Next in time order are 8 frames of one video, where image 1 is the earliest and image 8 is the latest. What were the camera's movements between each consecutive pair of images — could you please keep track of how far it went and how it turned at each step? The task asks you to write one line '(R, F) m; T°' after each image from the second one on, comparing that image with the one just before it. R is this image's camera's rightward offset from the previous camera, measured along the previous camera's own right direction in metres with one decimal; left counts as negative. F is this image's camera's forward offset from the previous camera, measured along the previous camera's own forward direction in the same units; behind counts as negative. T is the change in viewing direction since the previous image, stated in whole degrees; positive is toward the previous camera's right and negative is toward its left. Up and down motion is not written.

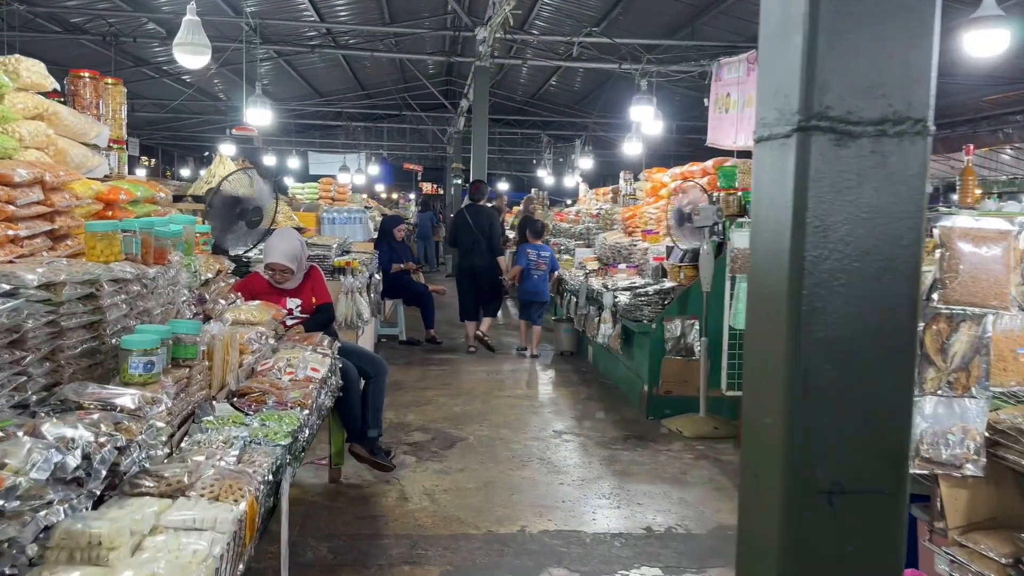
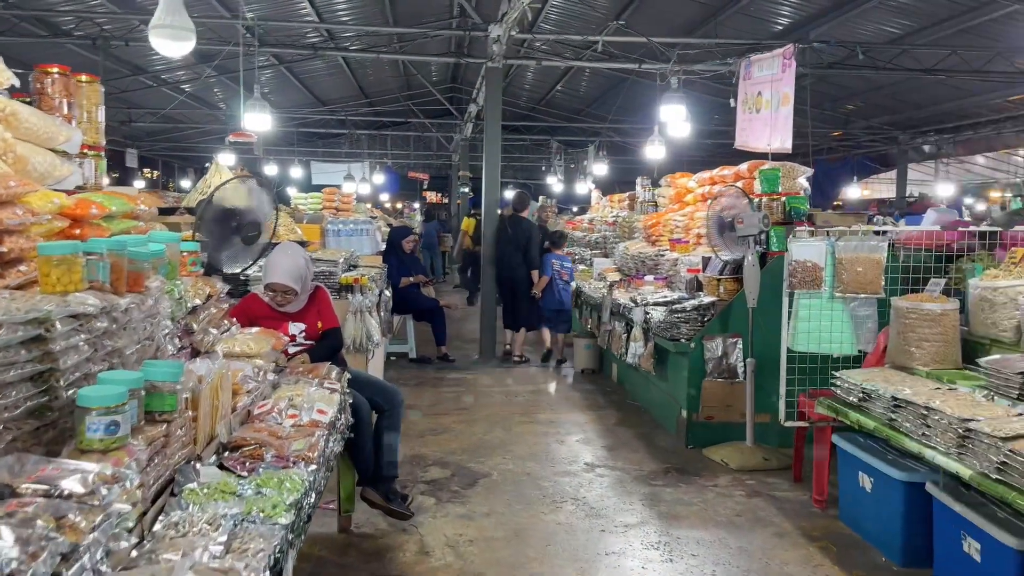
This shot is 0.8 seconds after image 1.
(-0.1, +0.4) m; 0°
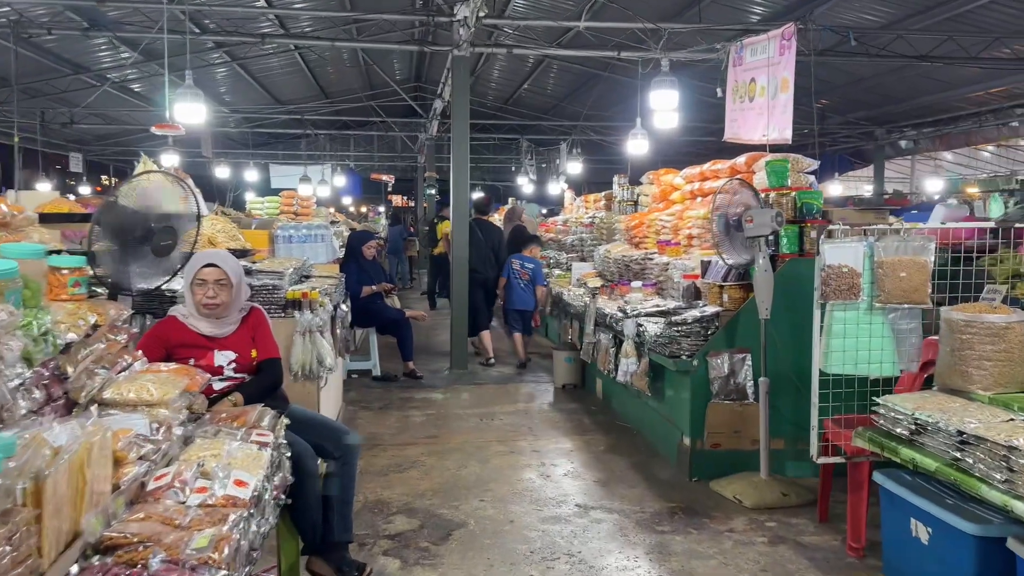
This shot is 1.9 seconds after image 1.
(0.0, +0.6) m; +2°
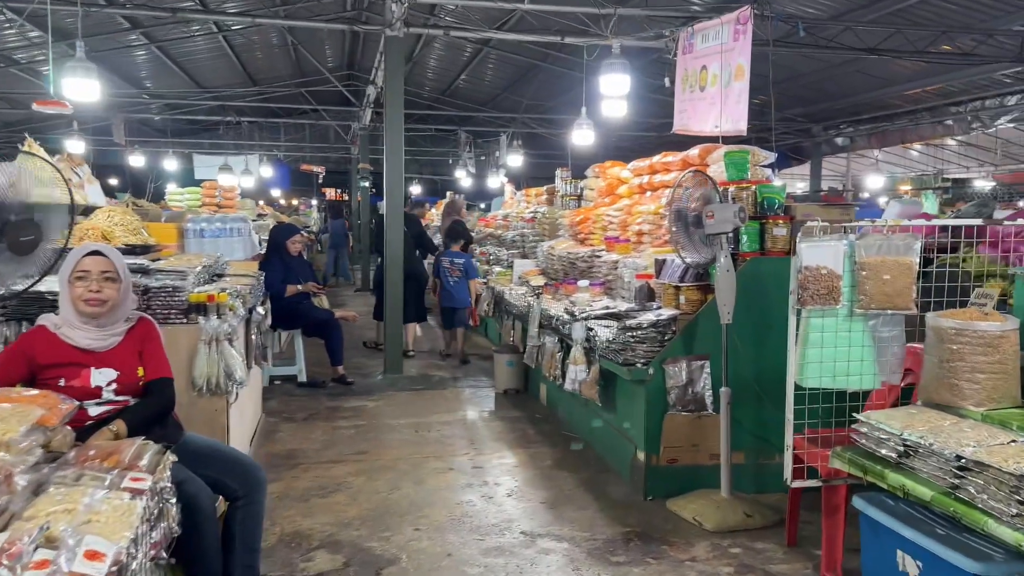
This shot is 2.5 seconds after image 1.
(0.0, +0.4) m; +4°
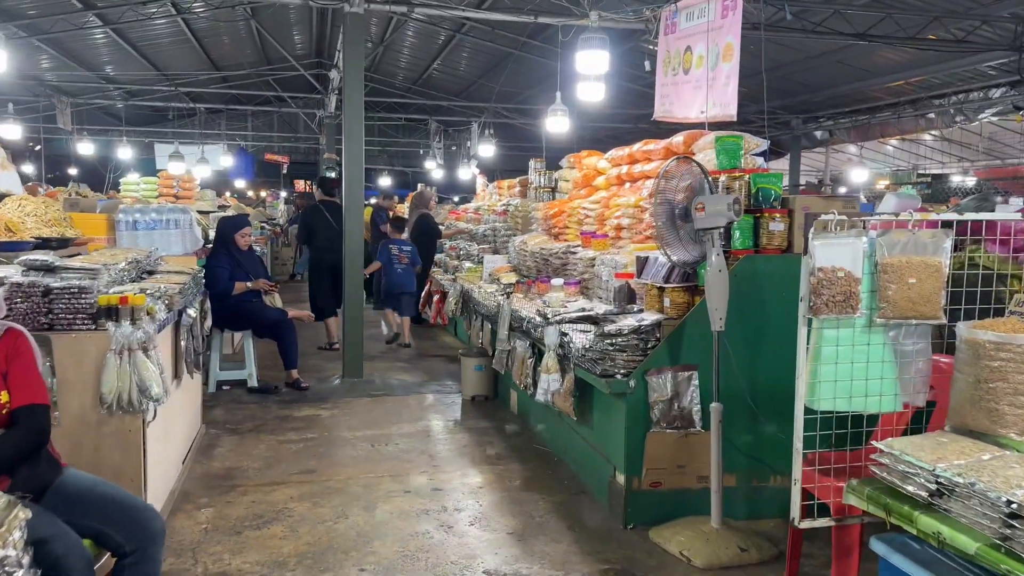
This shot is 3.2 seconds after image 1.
(0.0, +0.4) m; +2°
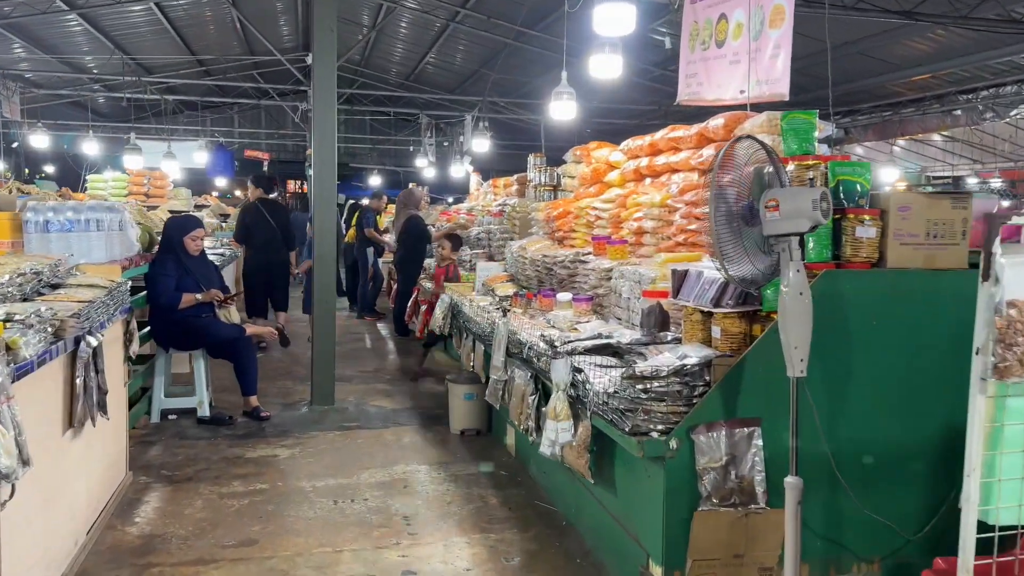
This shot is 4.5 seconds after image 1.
(0.0, +0.8) m; 0°
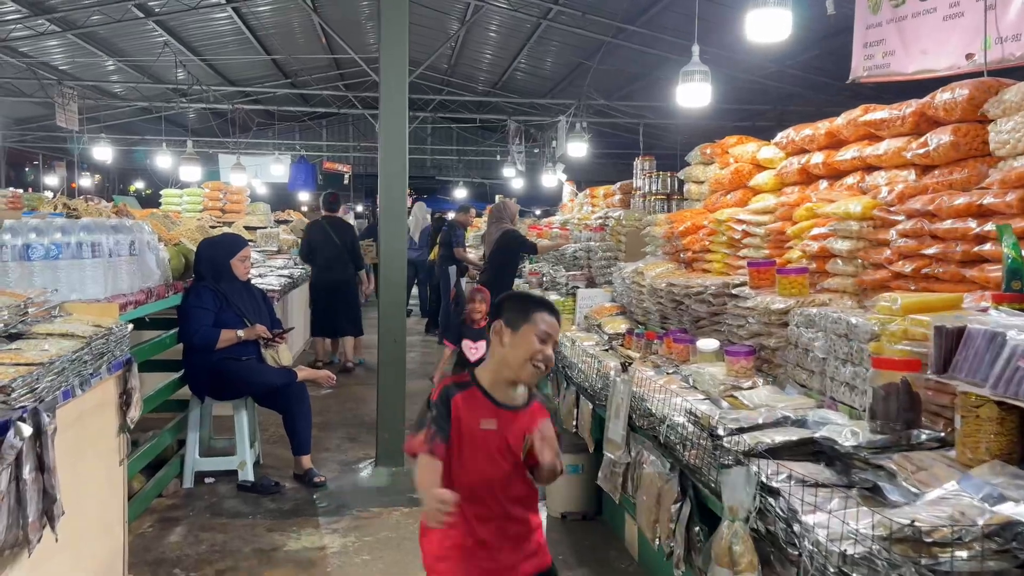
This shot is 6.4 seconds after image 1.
(-0.1, +1.0) m; -6°
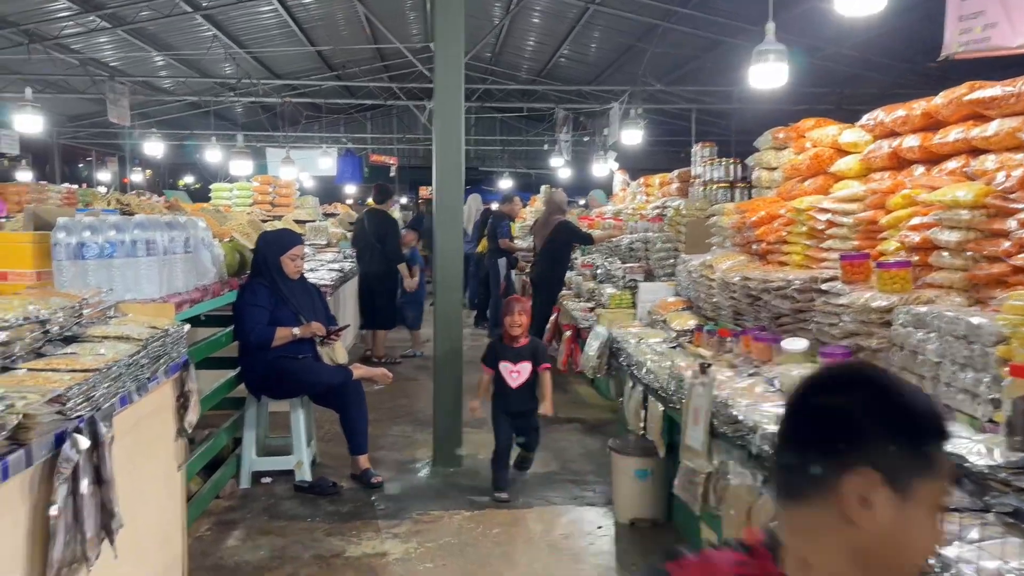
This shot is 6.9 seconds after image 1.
(-0.1, +0.2) m; -3°
